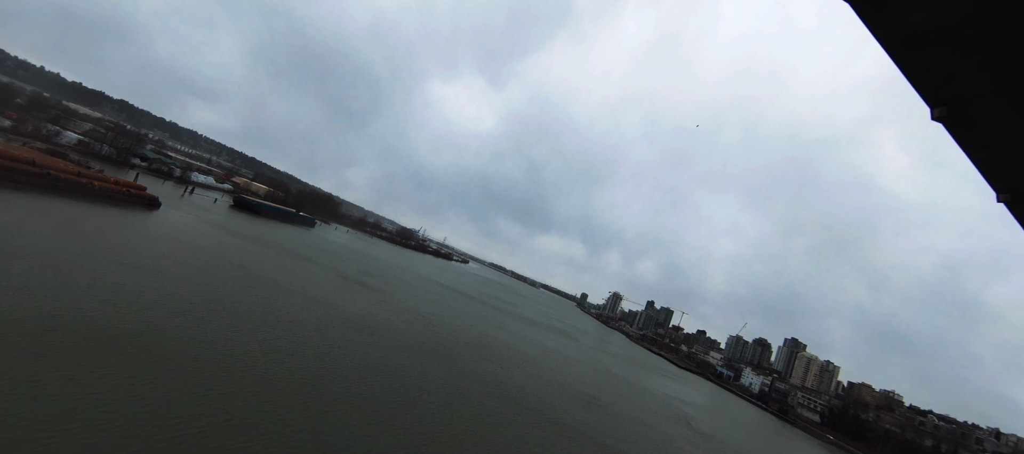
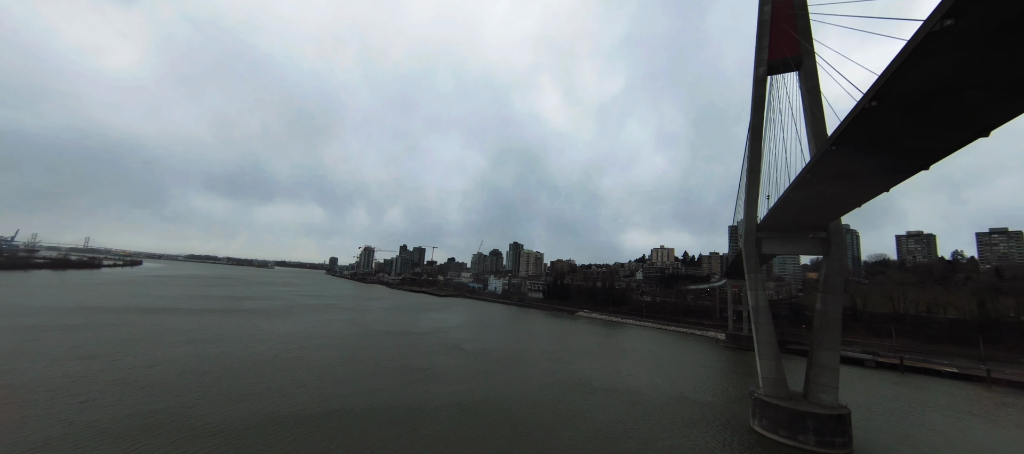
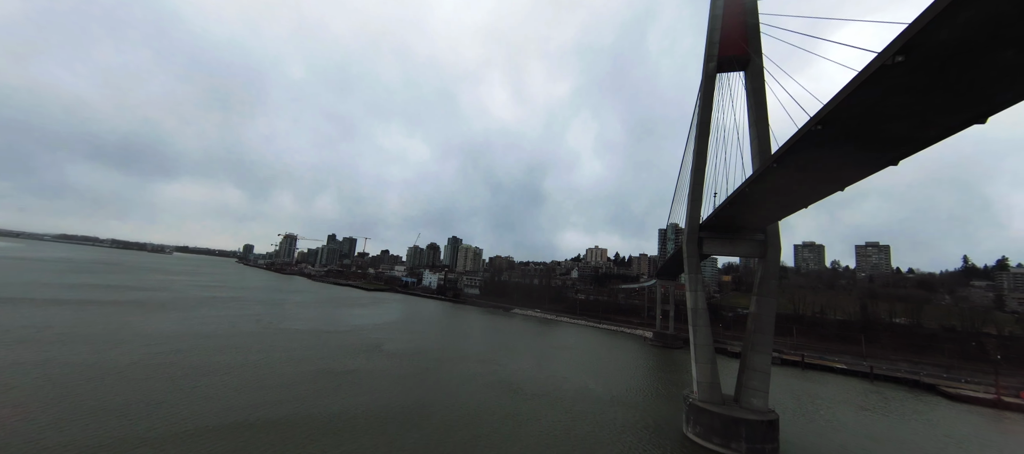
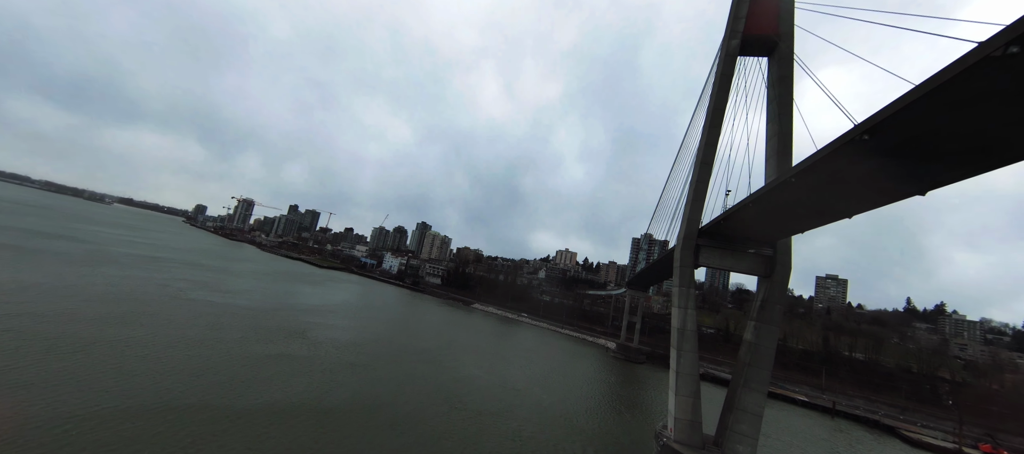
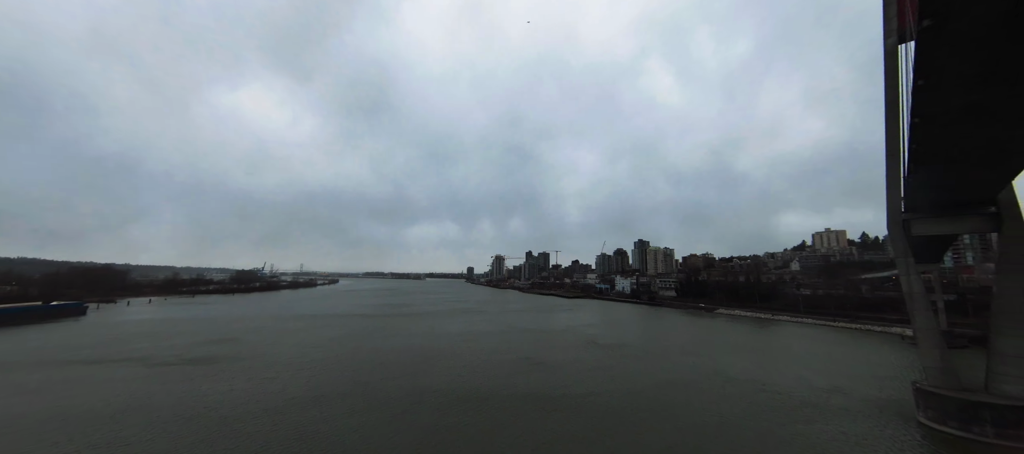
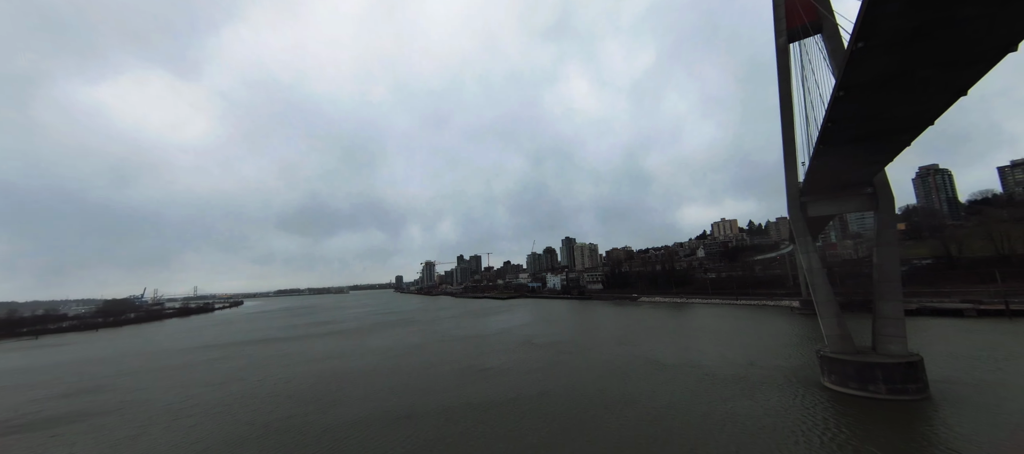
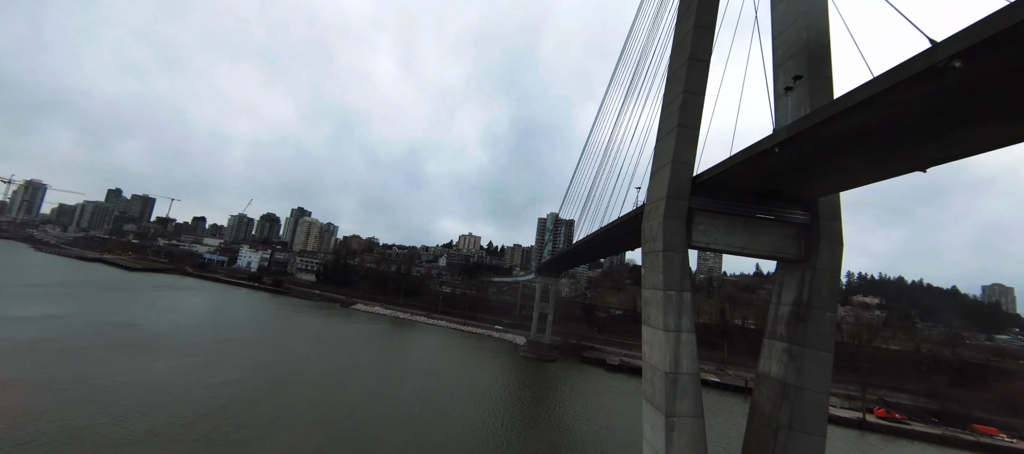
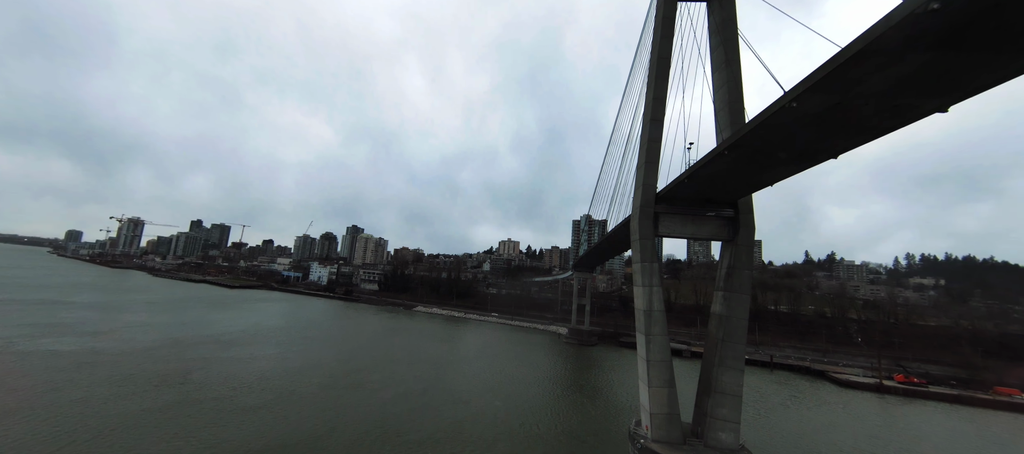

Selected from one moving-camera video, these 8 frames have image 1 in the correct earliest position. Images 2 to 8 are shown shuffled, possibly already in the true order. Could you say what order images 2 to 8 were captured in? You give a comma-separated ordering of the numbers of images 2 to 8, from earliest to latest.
5, 6, 2, 3, 4, 8, 7
